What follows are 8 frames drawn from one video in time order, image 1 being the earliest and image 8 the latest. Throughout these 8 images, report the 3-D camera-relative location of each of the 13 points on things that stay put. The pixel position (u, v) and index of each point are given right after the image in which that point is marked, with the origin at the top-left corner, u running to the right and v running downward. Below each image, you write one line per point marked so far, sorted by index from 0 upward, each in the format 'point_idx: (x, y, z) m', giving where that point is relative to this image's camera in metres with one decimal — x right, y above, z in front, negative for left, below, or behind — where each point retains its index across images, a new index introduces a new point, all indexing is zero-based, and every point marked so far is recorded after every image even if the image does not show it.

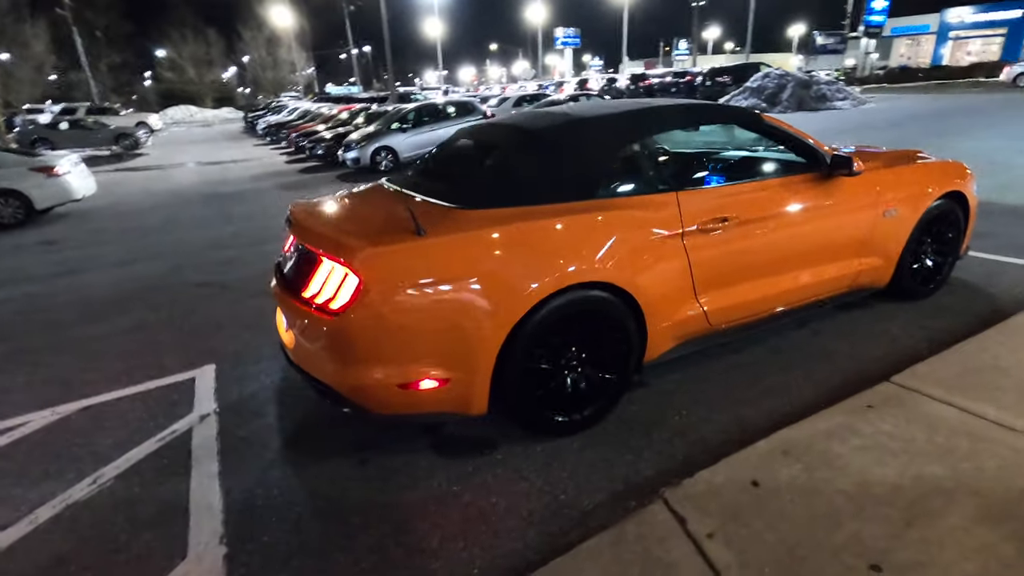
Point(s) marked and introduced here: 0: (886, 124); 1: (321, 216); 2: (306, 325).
0: (+11.1, +4.8, +16.3) m
1: (-1.1, +0.4, +3.2) m
2: (-1.1, -0.2, +2.9) m
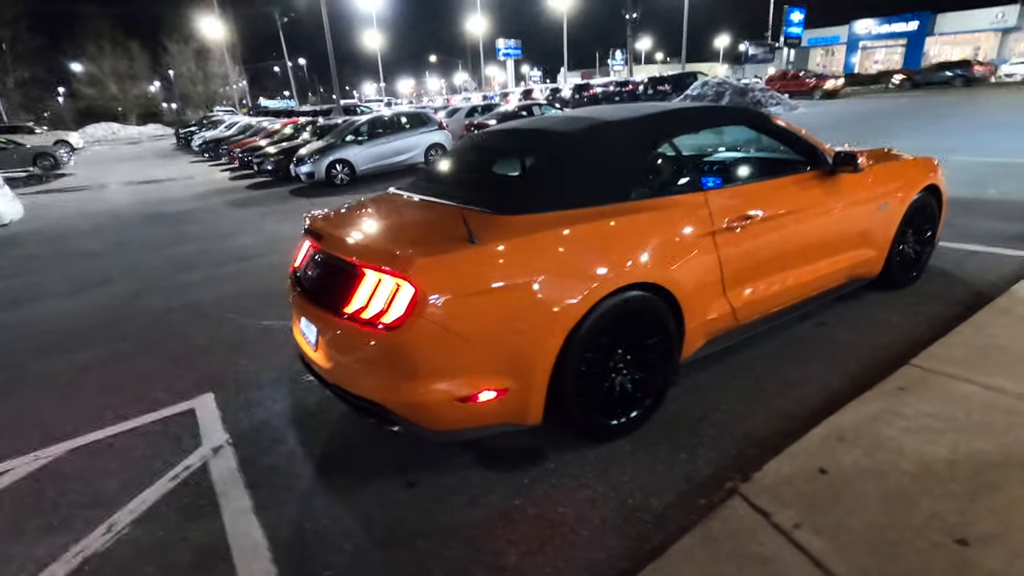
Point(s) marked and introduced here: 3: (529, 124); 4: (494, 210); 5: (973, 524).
0: (+9.8, +5.0, +17.3) m
1: (-0.9, +0.4, +3.0) m
2: (-0.8, -0.3, +2.7) m
3: (+0.2, +1.2, +3.7) m
4: (0.0, +0.4, +2.9) m
5: (+1.9, -0.9, +2.2) m
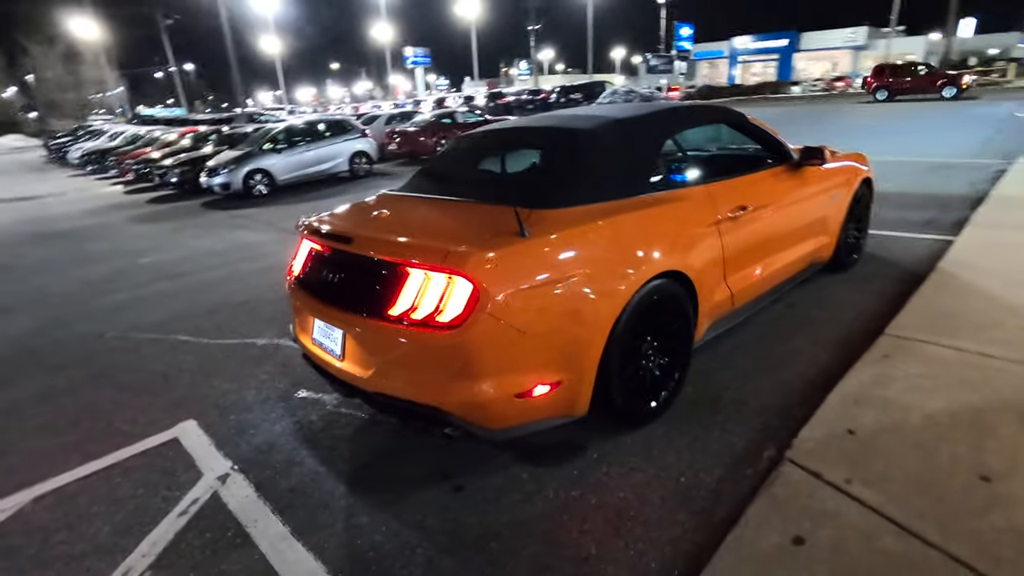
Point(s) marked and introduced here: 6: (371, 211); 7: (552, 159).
0: (+7.3, +5.3, +18.8) m
1: (-0.7, +0.3, +2.9) m
2: (-0.5, -0.3, +2.6) m
3: (+0.2, +1.2, +3.8) m
4: (+0.2, +0.4, +2.9) m
5: (+2.2, -0.8, +2.5) m
6: (-0.8, +0.5, +3.3) m
7: (+0.5, +0.8, +3.2) m
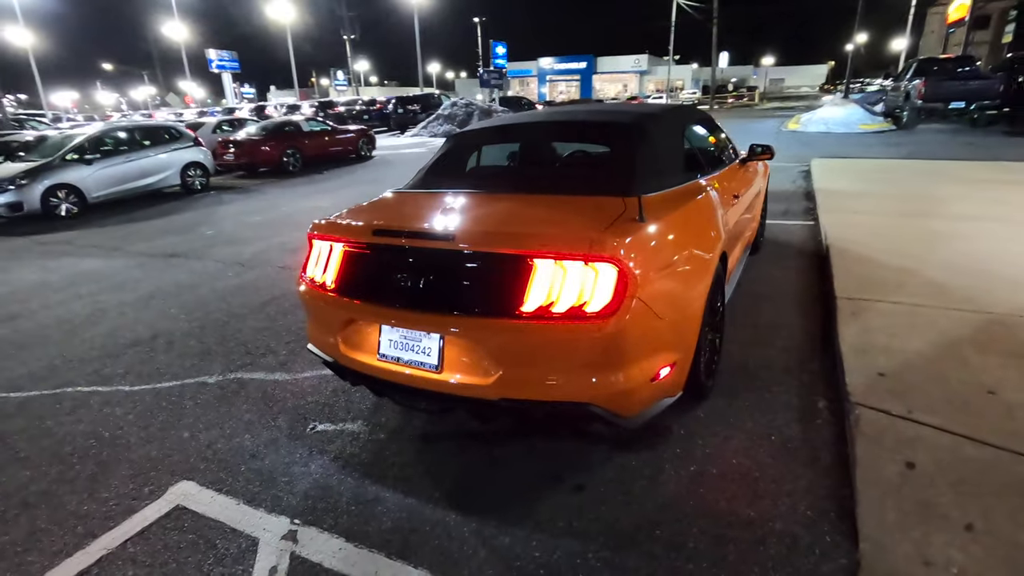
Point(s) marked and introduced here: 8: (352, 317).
0: (+2.0, +5.3, +20.3) m
1: (-0.2, +0.3, +2.7) m
2: (+0.1, -0.3, +2.4) m
3: (+0.3, +1.2, +3.8) m
4: (+0.6, +0.5, +2.9) m
5: (+2.8, -0.5, +3.2) m
6: (-0.4, +0.5, +3.0) m
7: (+0.8, +0.9, +3.4) m
8: (-0.9, -0.2, +2.9) m
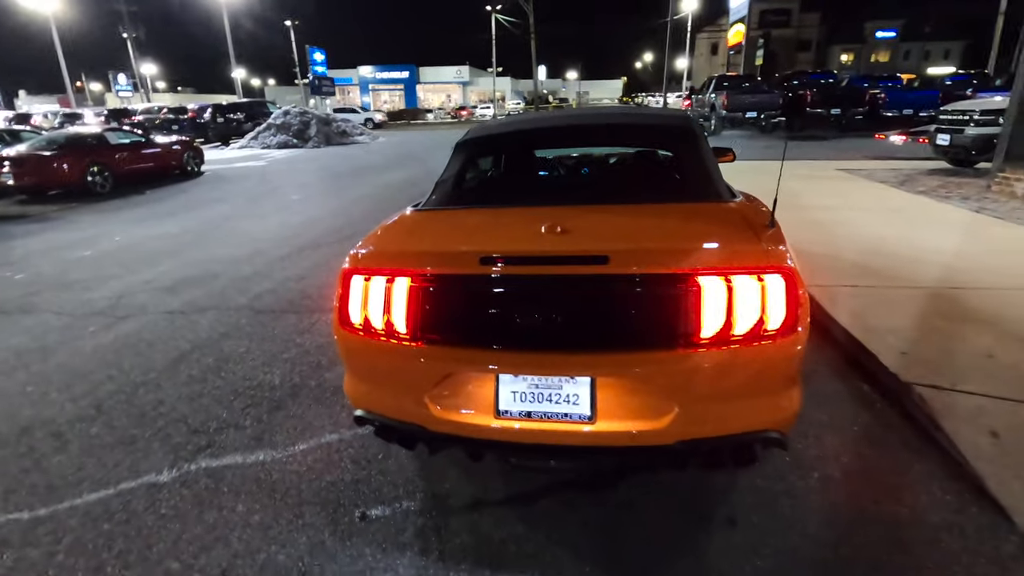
0: (-3.3, +4.9, +19.8) m
1: (+0.4, +0.2, +2.3) m
2: (+0.8, -0.3, +2.1) m
3: (+0.5, +1.1, +3.5) m
4: (+1.1, +0.4, +2.8) m
5: (+3.2, -0.4, +3.6) m
6: (0.0, +0.3, +2.5) m
7: (+1.0, +0.8, +3.2) m
8: (-0.3, -0.4, +2.3) m
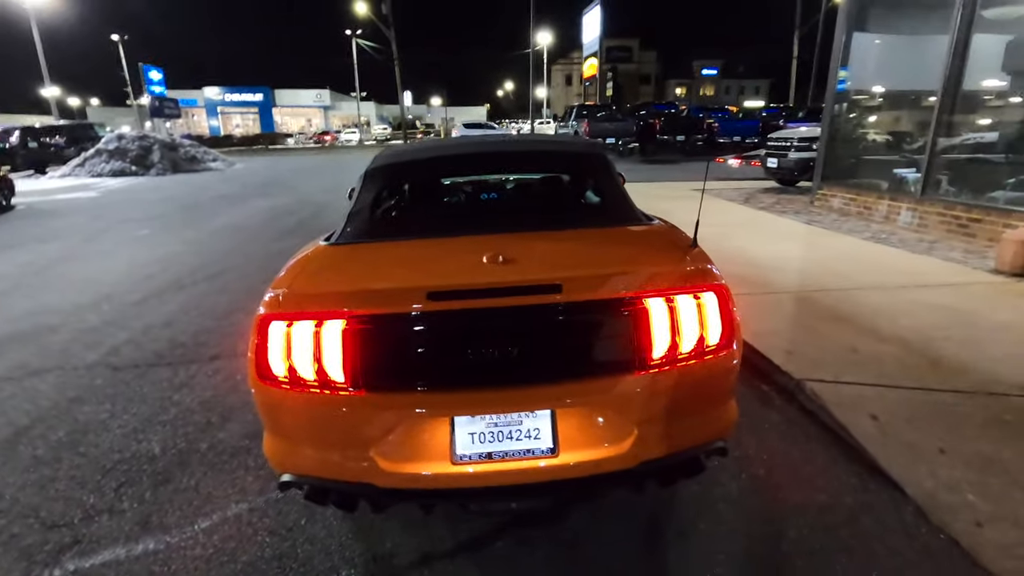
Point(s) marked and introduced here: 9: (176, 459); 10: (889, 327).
0: (-7.7, +3.6, +18.6) m
1: (+0.1, +0.1, +2.3) m
2: (+0.6, -0.4, +2.2) m
3: (-0.1, +0.9, +3.5) m
4: (+0.7, +0.3, +2.9) m
5: (+2.6, -0.4, +4.2) m
6: (-0.3, +0.1, +2.4) m
7: (+0.5, +0.7, +3.3) m
8: (-0.4, -0.5, +2.1) m
9: (-2.1, -1.1, +3.4) m
10: (+3.1, -0.3, +4.4) m
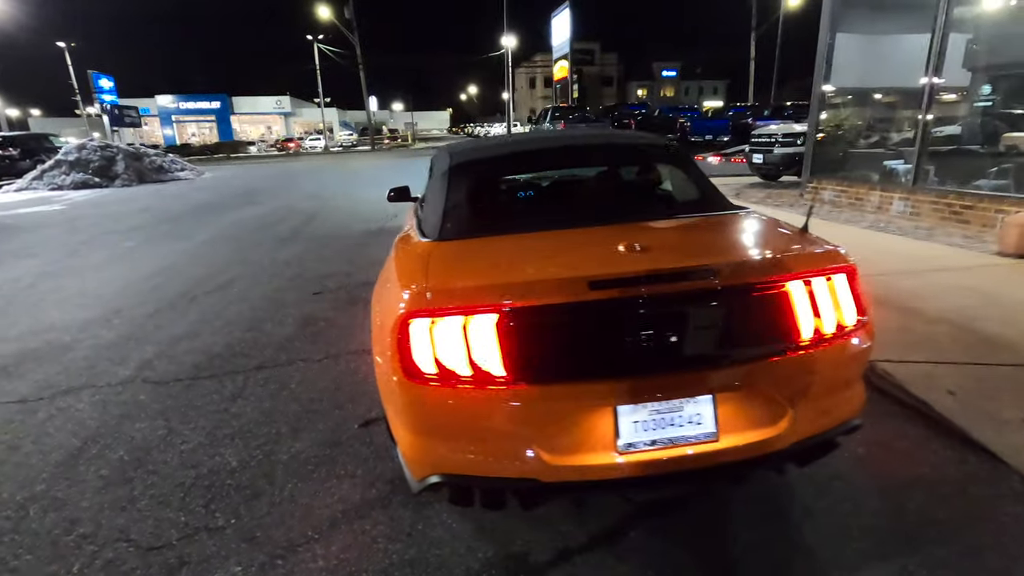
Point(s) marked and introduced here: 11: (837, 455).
0: (-8.2, +3.3, +18.1) m
1: (+0.7, +0.1, +2.3) m
2: (+1.2, -0.4, +2.2) m
3: (+0.4, +1.0, +3.5) m
4: (+1.2, +0.4, +2.9) m
5: (+3.1, -0.3, +4.4) m
6: (+0.3, +0.2, +2.4) m
7: (+1.0, +0.7, +3.4) m
8: (+0.2, -0.5, +2.1) m
9: (-1.5, -1.1, +3.2) m
10: (+3.6, -0.2, +4.6) m
11: (+1.8, -0.9, +3.0) m
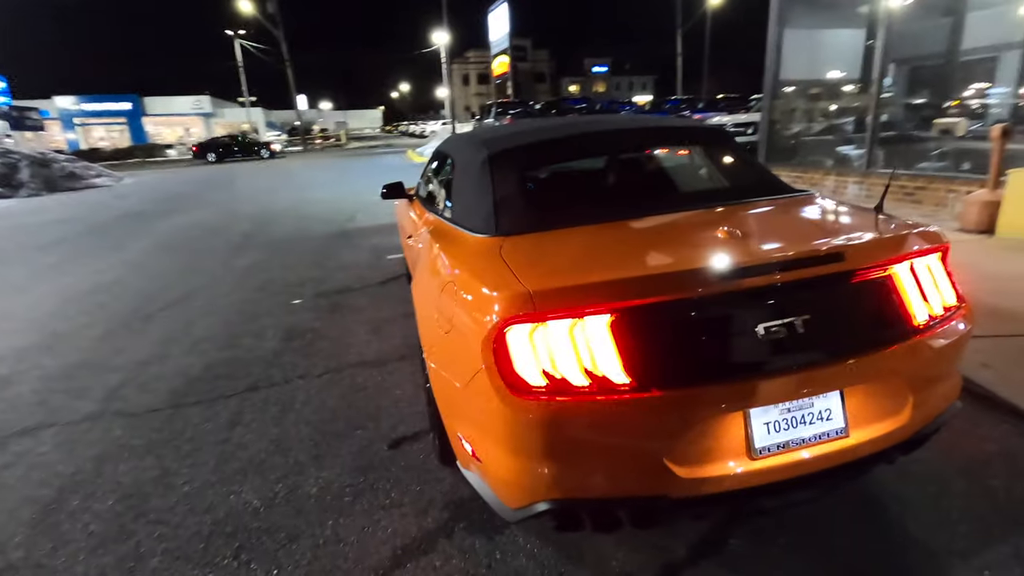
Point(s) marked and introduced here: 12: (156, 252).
0: (-9.7, +2.9, +16.8) m
1: (+1.1, +0.2, +2.1) m
2: (+1.6, -0.3, +2.1) m
3: (+0.6, +1.0, +3.3) m
4: (+1.5, +0.5, +2.8) m
5: (+3.2, -0.1, +4.4) m
6: (+0.7, +0.2, +2.2) m
7: (+1.3, +0.8, +3.2) m
8: (+0.6, -0.5, +1.9) m
9: (-1.2, -1.2, +2.8) m
10: (+3.7, 0.0, +4.8) m
11: (+2.1, -0.8, +3.0) m
12: (-6.4, +0.6, +9.6) m
